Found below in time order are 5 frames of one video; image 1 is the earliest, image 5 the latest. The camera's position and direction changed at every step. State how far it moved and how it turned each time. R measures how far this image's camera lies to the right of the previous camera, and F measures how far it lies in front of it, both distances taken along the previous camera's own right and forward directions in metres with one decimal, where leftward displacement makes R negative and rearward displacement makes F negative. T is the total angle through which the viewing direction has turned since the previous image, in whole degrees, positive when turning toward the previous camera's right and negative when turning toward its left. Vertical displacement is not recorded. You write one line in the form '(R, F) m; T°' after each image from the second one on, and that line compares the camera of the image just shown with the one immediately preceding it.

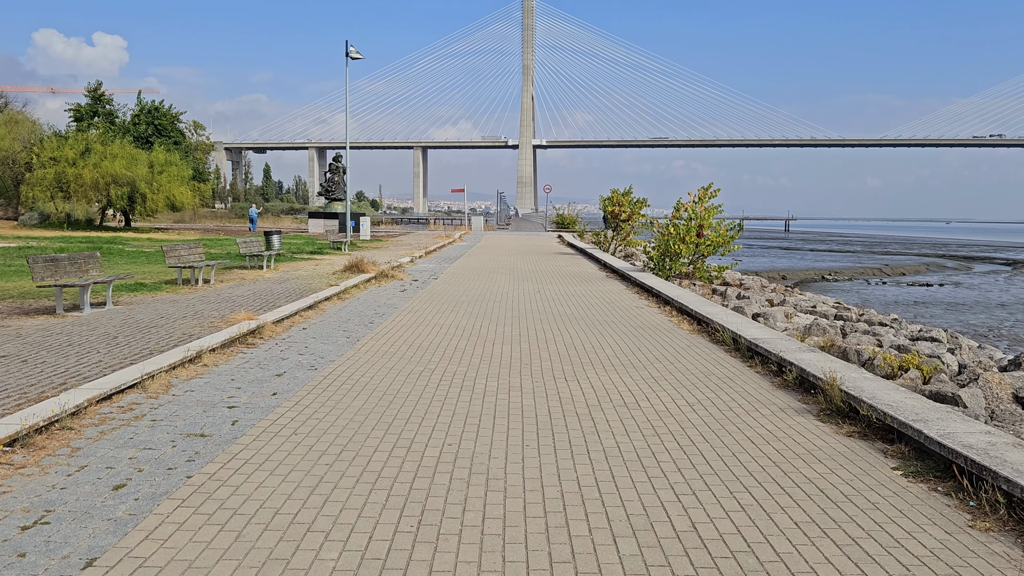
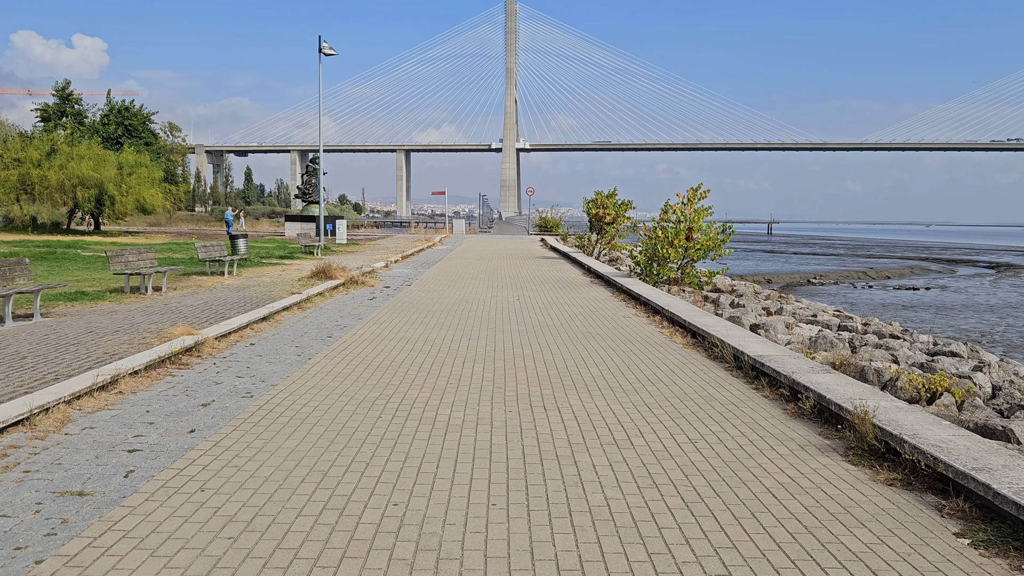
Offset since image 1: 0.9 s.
(+0.1, +1.0) m; +1°
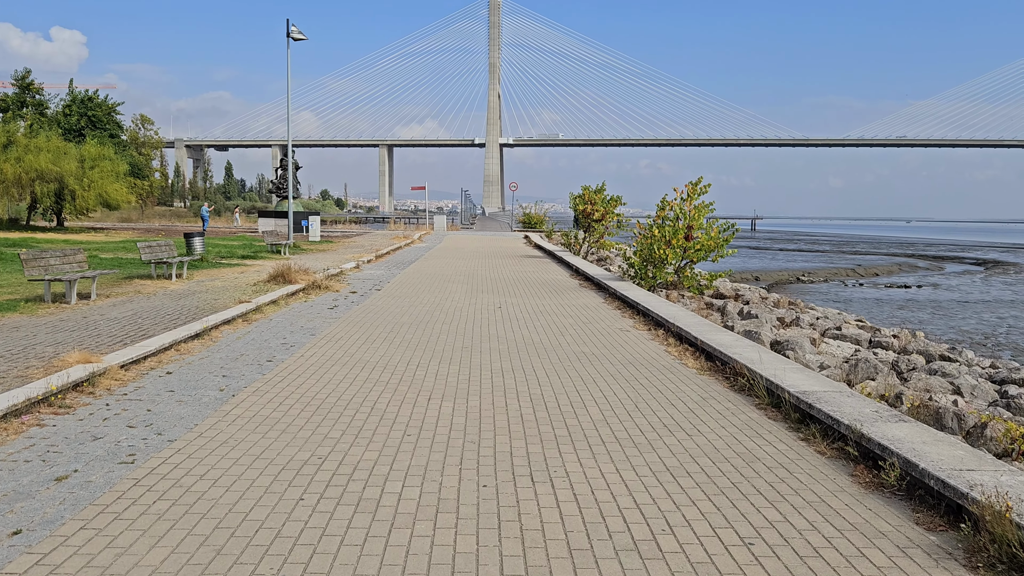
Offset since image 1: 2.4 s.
(0.0, +1.5) m; +1°
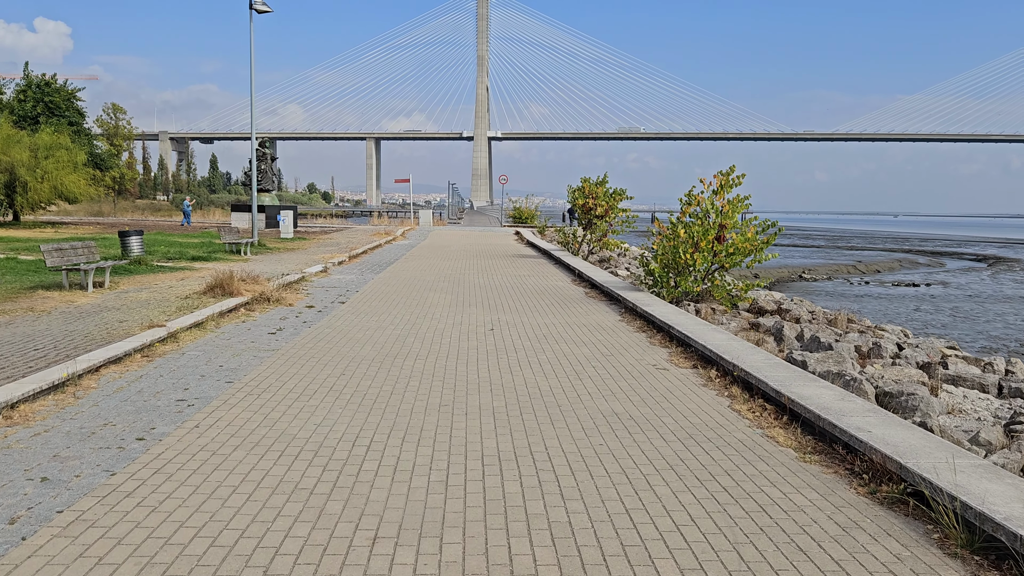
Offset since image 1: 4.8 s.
(-0.1, +2.6) m; +1°
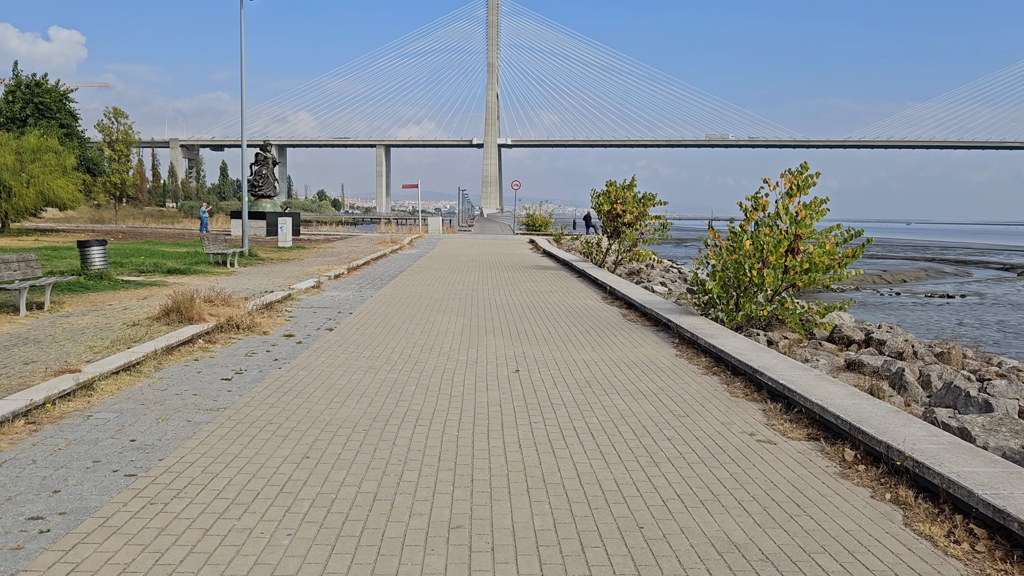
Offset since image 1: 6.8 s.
(-0.2, +2.2) m; -1°
